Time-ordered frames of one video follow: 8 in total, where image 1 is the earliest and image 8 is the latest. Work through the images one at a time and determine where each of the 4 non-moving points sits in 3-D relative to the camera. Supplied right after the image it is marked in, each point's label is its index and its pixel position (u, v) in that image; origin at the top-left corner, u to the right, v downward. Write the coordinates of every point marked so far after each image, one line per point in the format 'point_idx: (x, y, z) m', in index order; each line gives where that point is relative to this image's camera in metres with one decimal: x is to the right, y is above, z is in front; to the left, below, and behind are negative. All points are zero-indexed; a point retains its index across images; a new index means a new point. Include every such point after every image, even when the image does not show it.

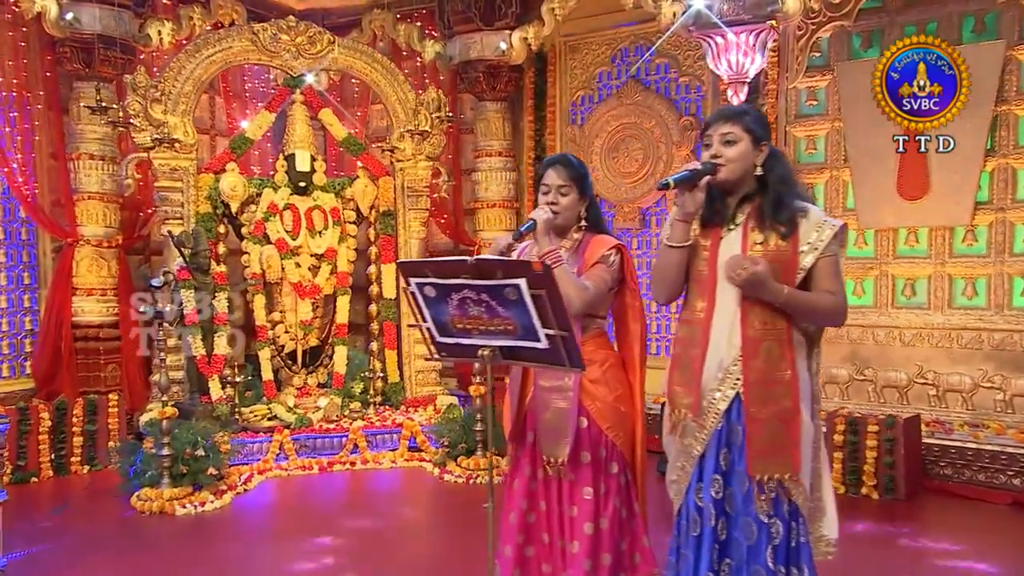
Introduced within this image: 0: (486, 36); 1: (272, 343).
0: (-0.2, +1.5, +4.7) m
1: (-1.3, -0.3, +4.7) m
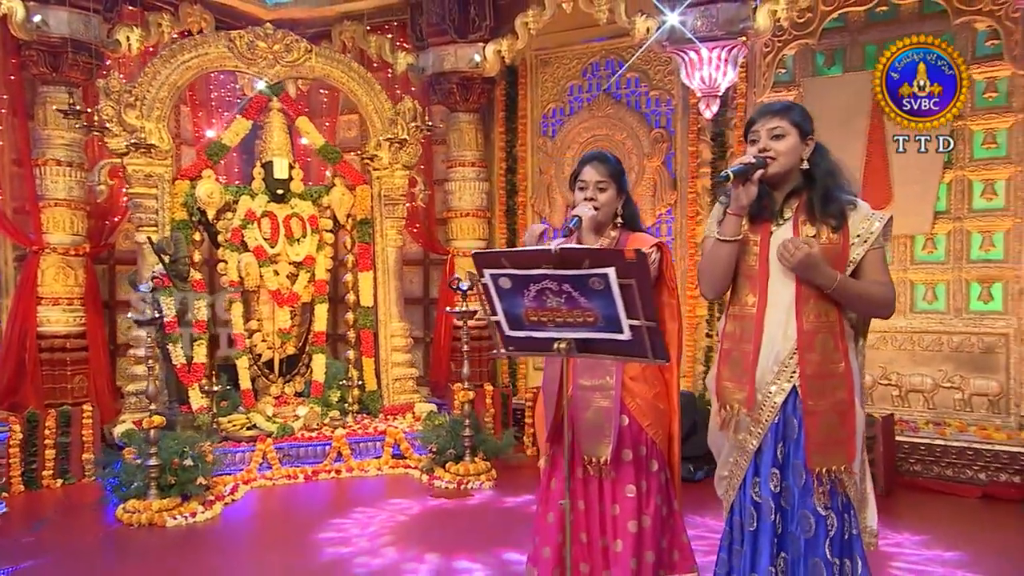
0: (-0.3, +1.4, +4.8) m
1: (-1.4, -0.3, +4.6) m
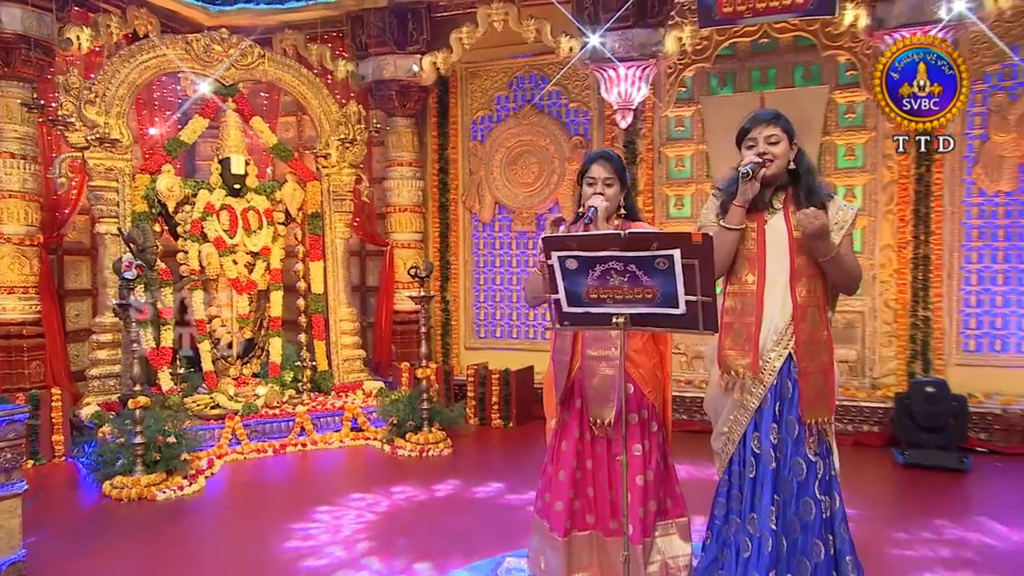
0: (-0.7, +1.5, +5.2) m
1: (-1.8, -0.3, +4.9) m
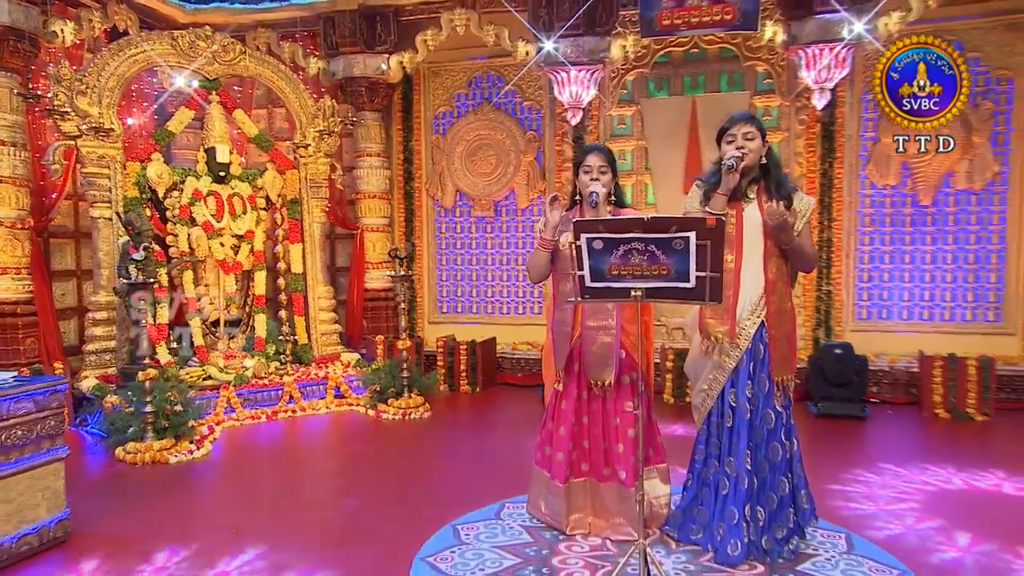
0: (-1.0, +1.6, +5.7) m
1: (-2.0, -0.2, +5.3) m
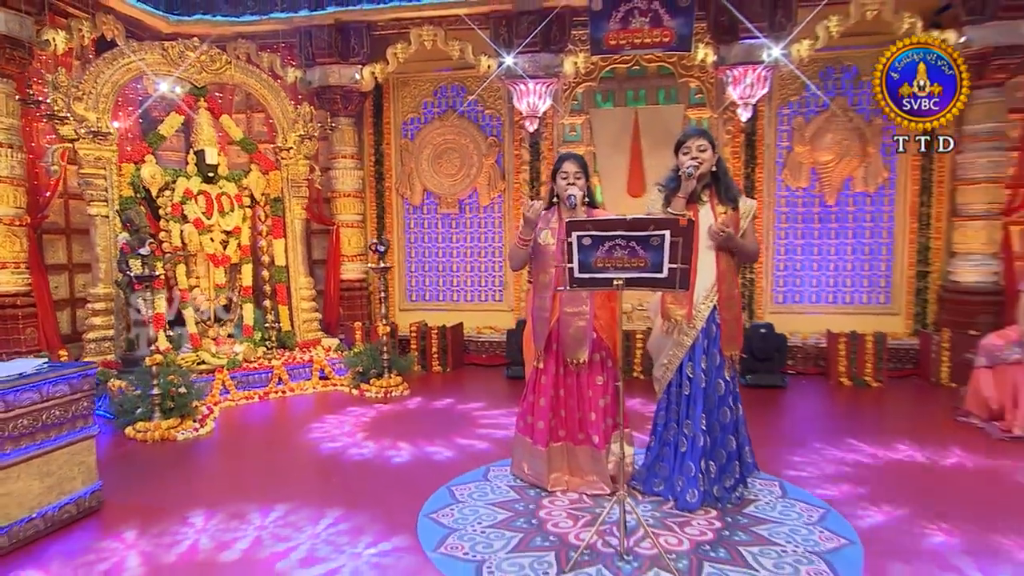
0: (-1.3, +1.7, +6.2) m
1: (-2.3, -0.1, +5.7) m
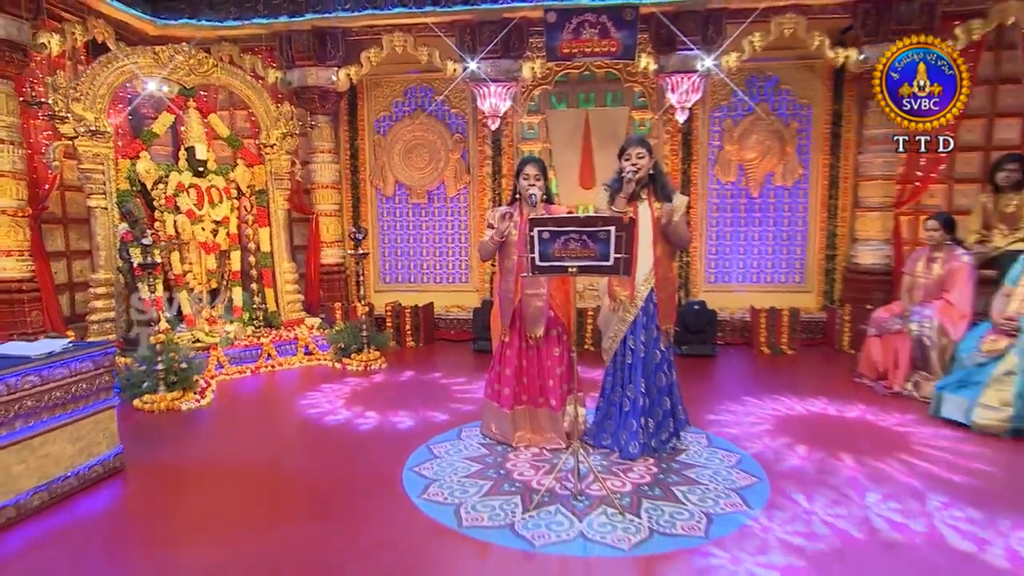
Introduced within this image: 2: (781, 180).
0: (-1.6, +1.8, +6.8) m
1: (-2.5, 0.0, +6.3) m
2: (+2.2, +0.9, +6.6) m
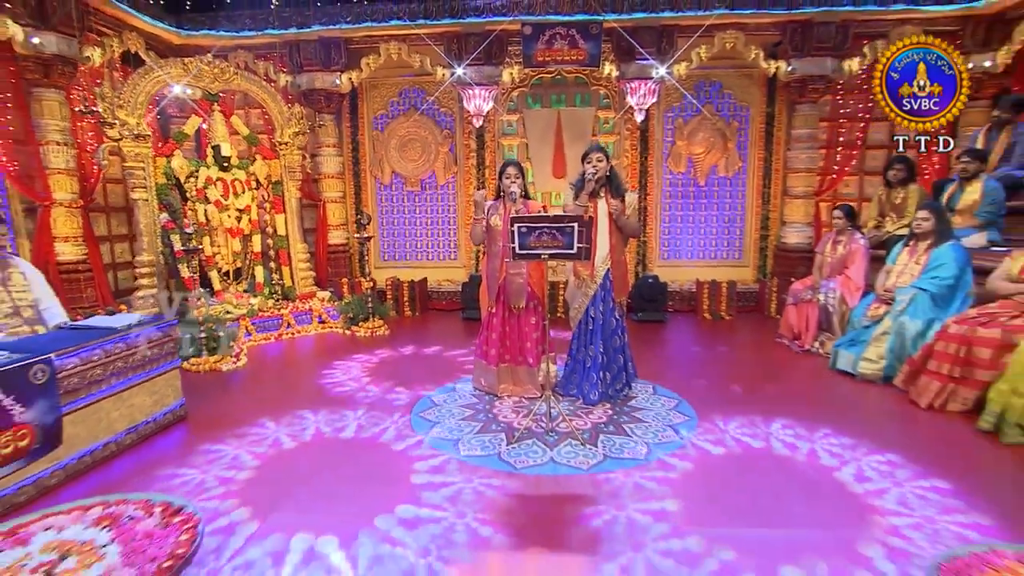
0: (-1.8, +2.0, +7.8) m
1: (-2.7, +0.2, +7.3) m
2: (+2.0, +1.1, +7.7) m
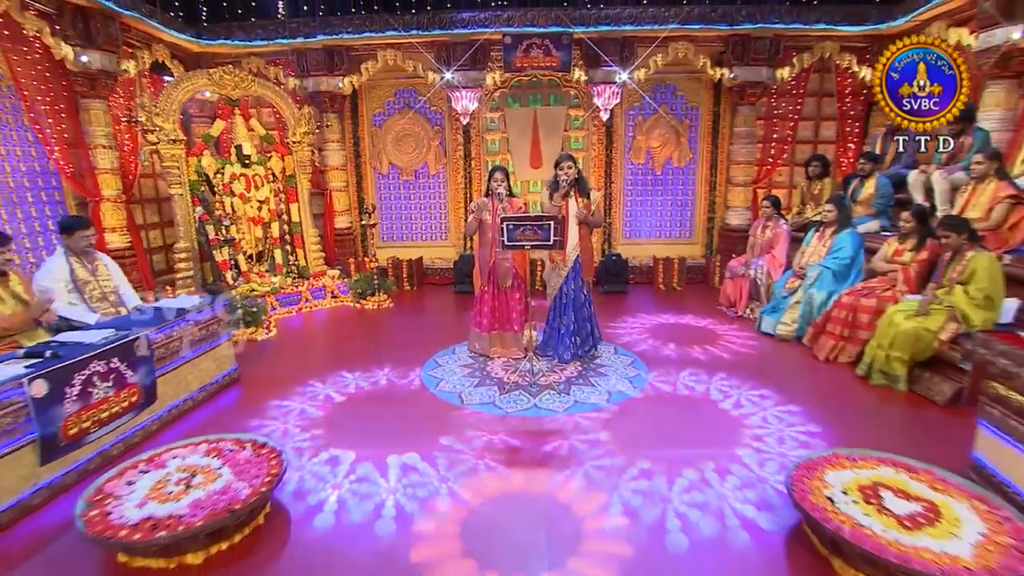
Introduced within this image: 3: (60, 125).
0: (-2.0, +2.3, +8.8) m
1: (-2.8, +0.4, +8.5) m
2: (+1.8, +1.4, +8.9) m
3: (-4.1, +1.5, +7.4) m
